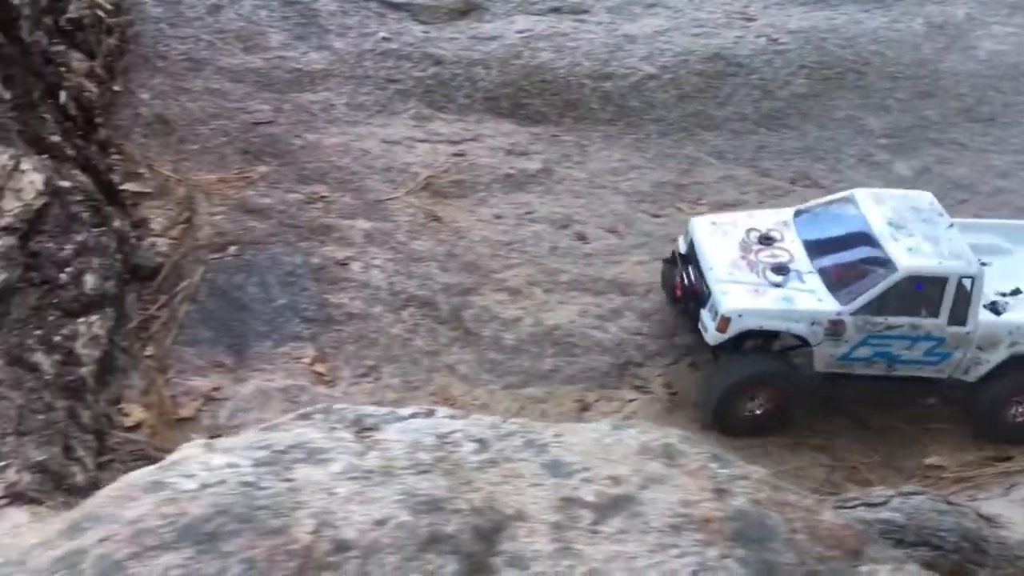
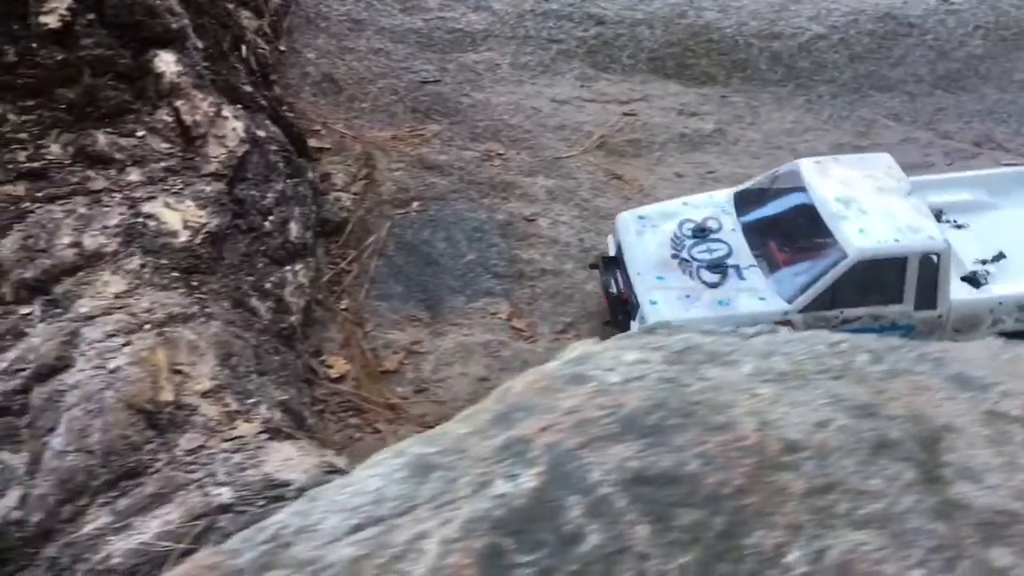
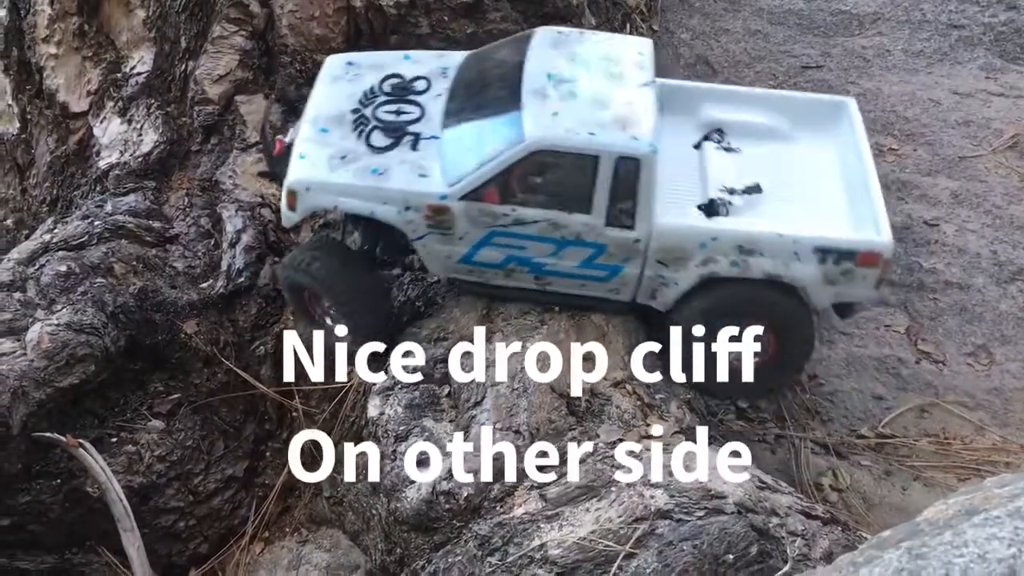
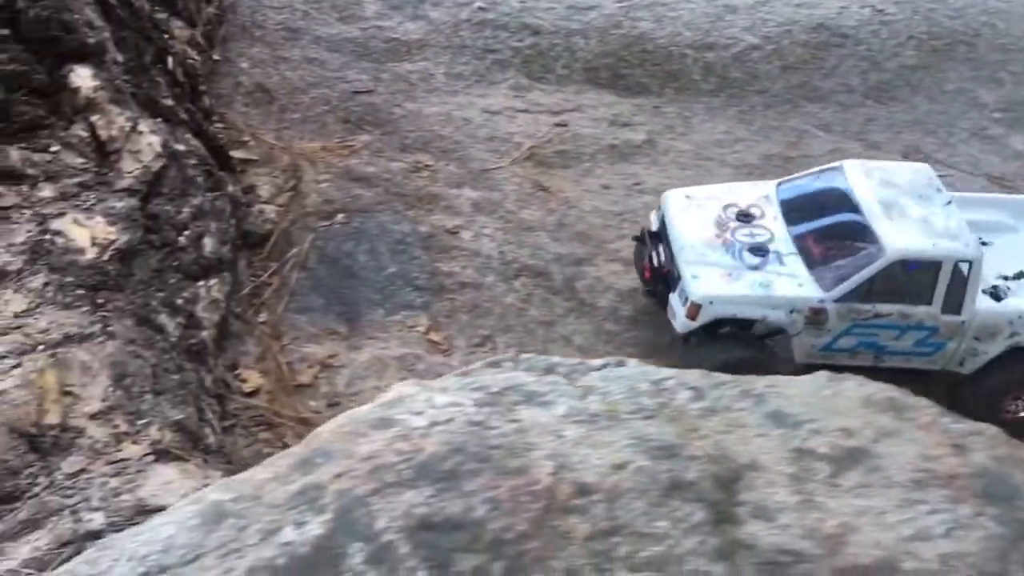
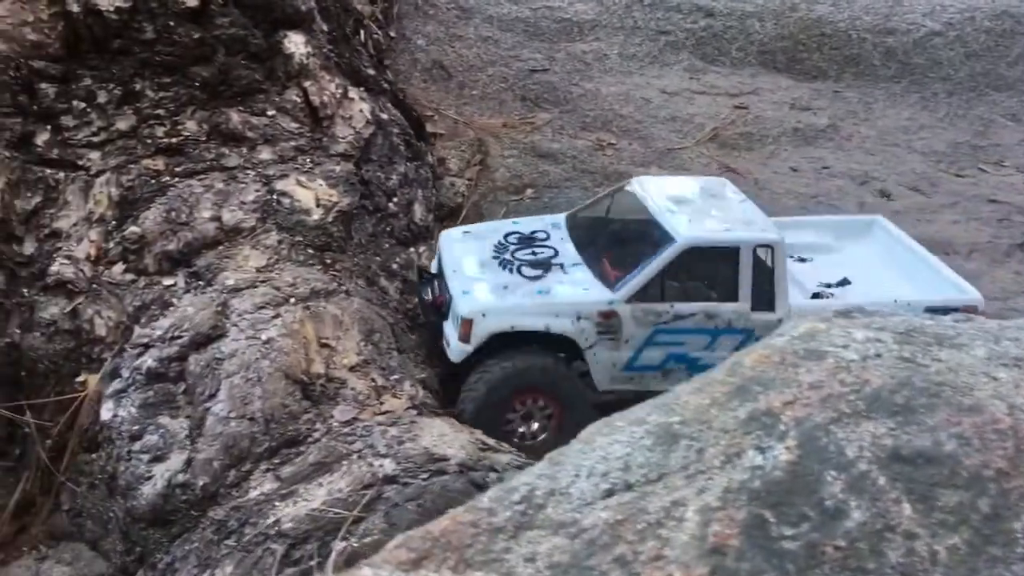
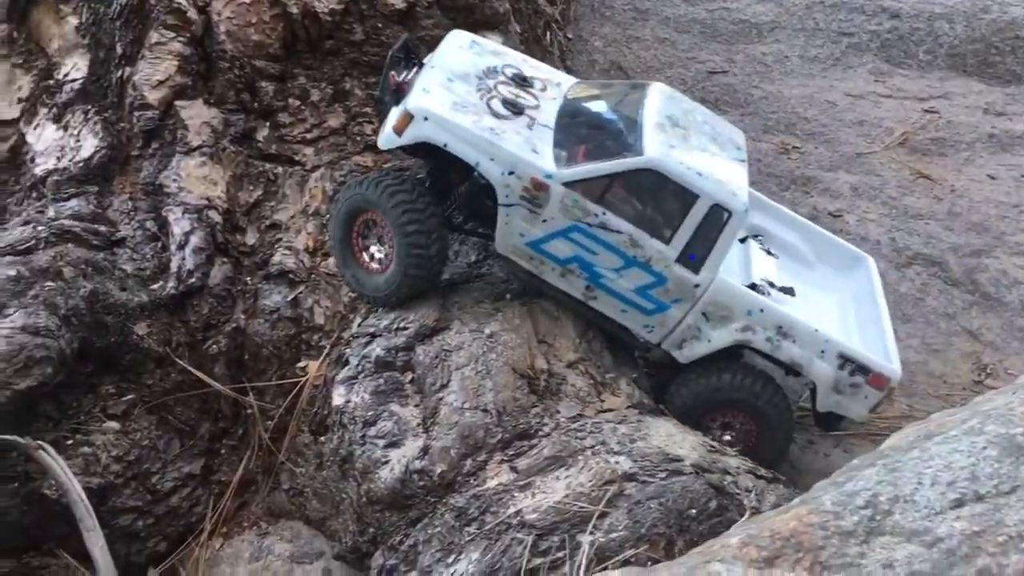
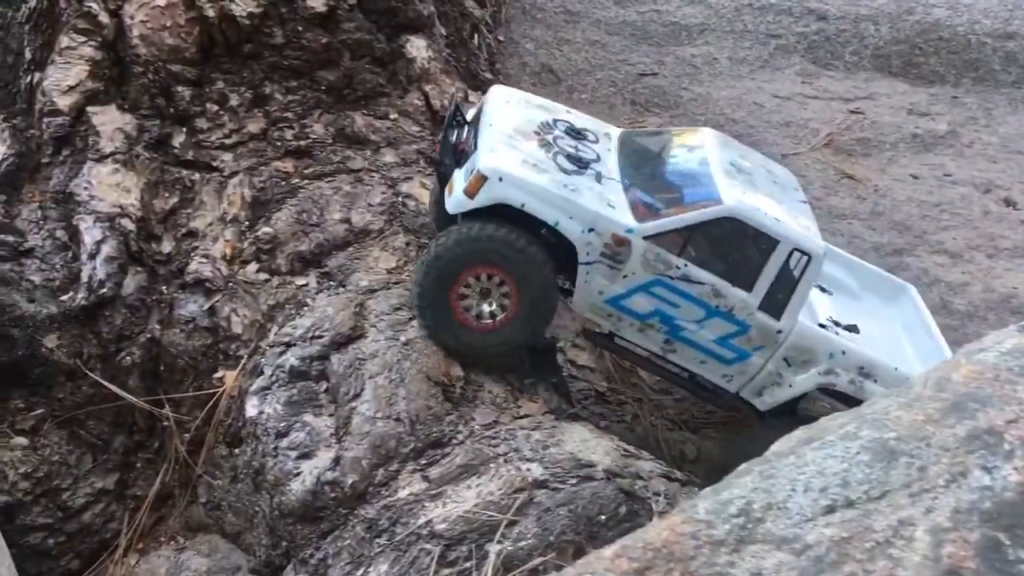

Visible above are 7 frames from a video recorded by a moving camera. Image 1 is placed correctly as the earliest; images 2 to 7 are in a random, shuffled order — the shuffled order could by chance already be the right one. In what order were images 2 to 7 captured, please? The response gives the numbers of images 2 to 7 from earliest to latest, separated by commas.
4, 2, 5, 7, 6, 3
